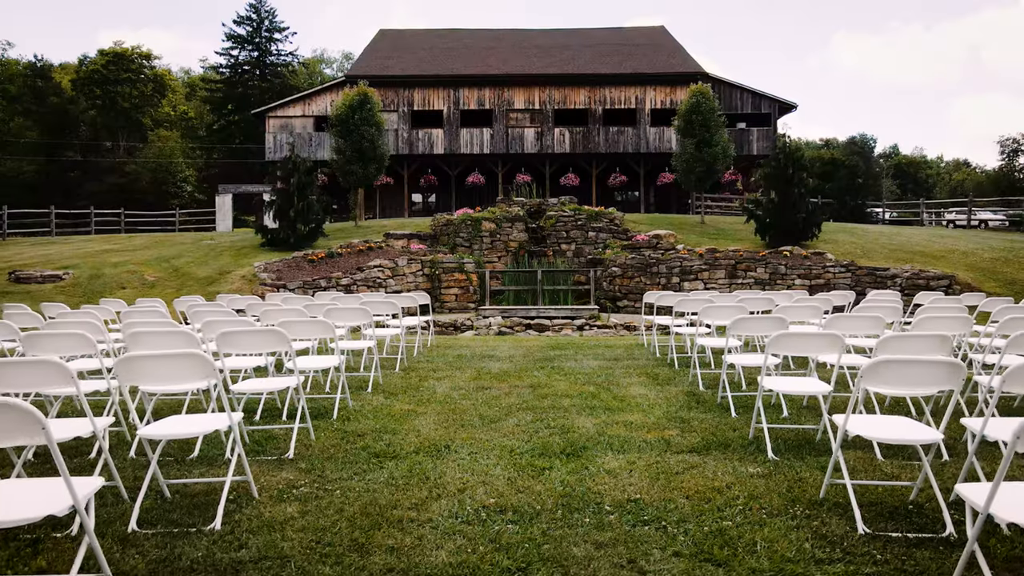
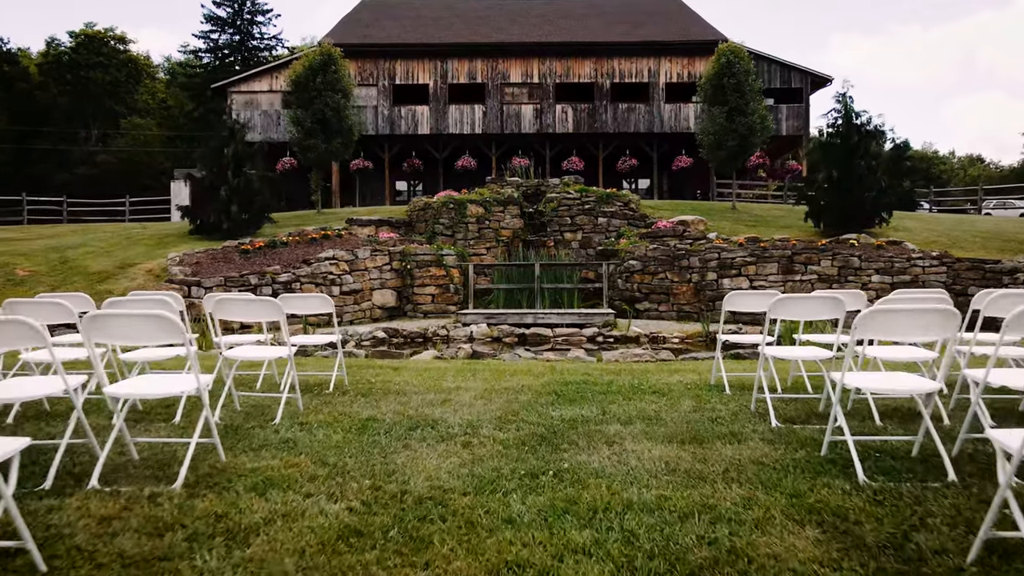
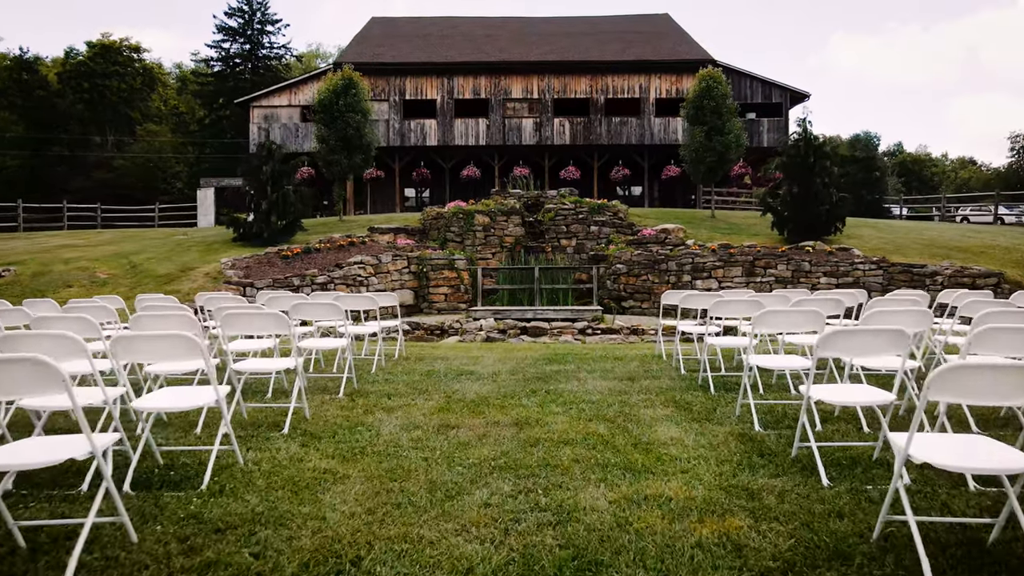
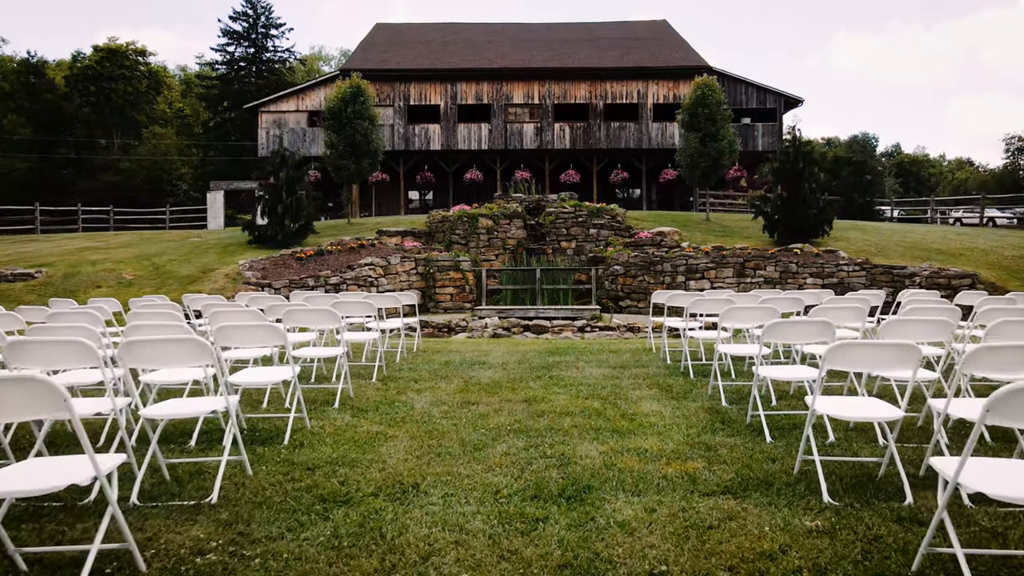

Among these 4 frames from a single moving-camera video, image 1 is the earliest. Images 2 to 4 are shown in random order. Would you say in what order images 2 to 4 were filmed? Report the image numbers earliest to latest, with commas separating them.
4, 3, 2
